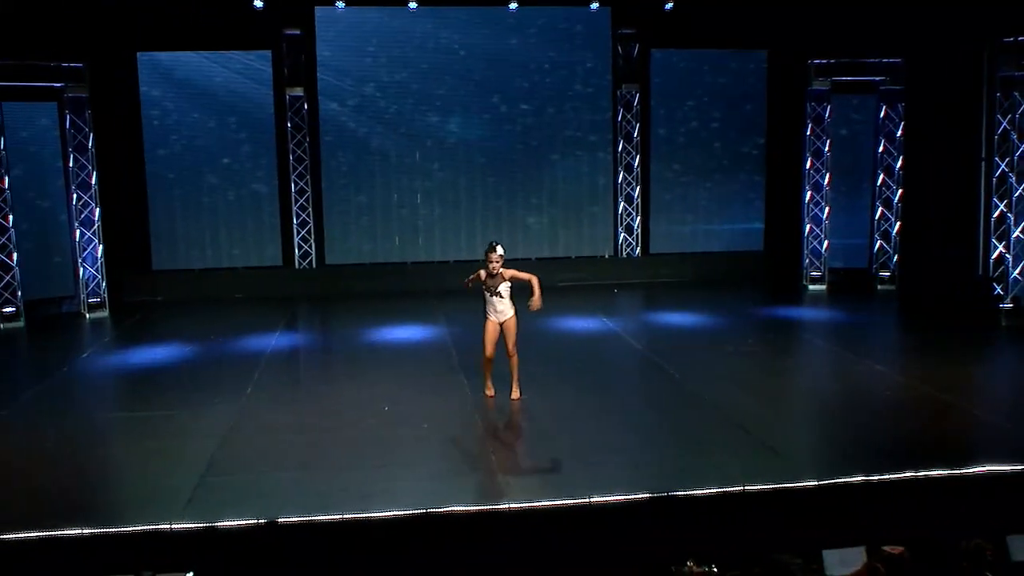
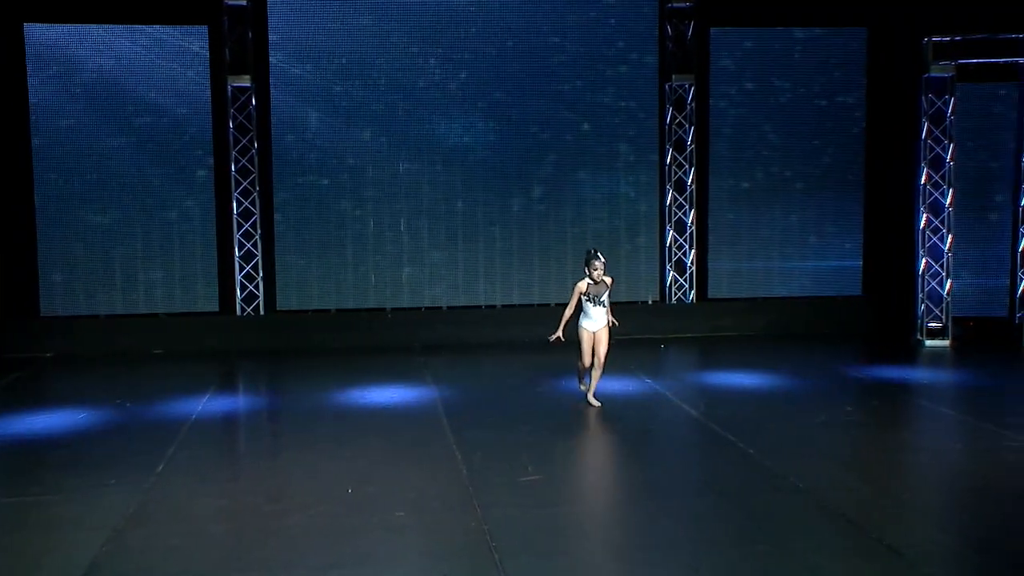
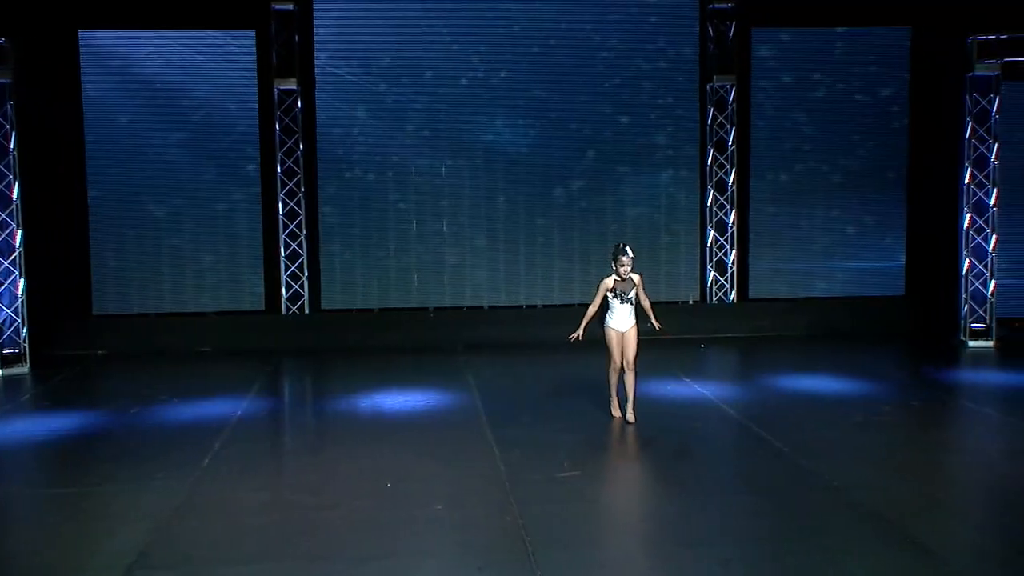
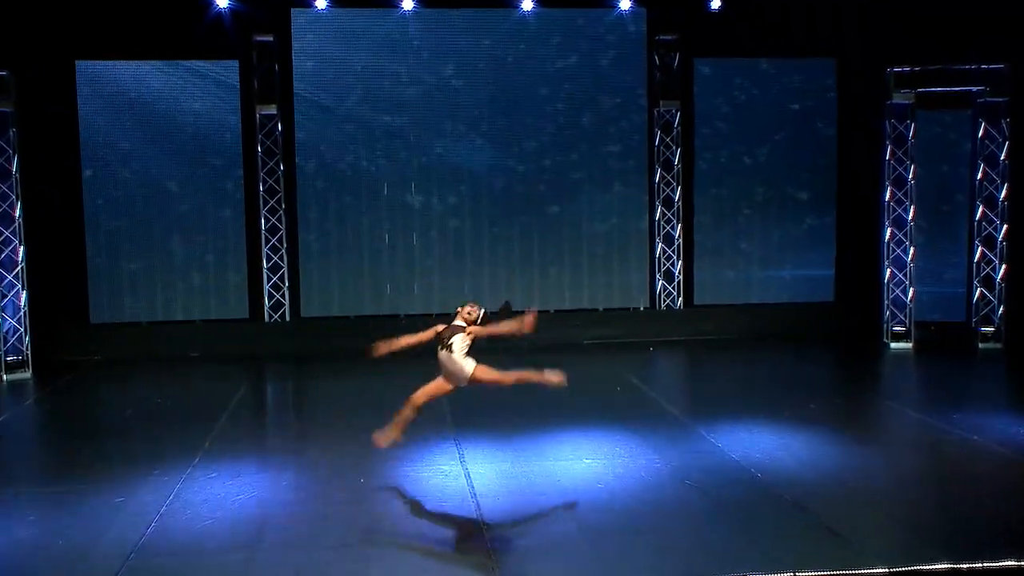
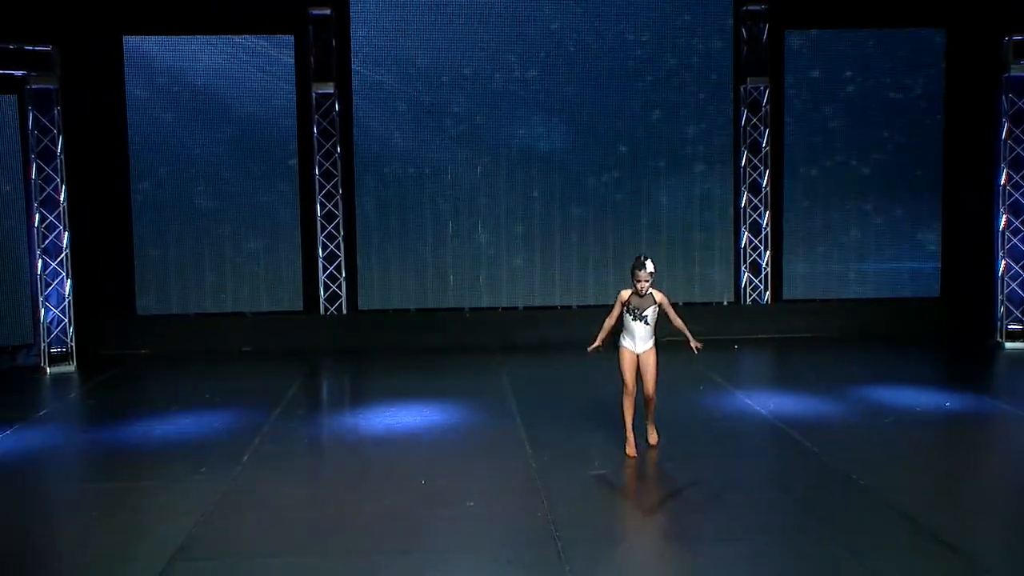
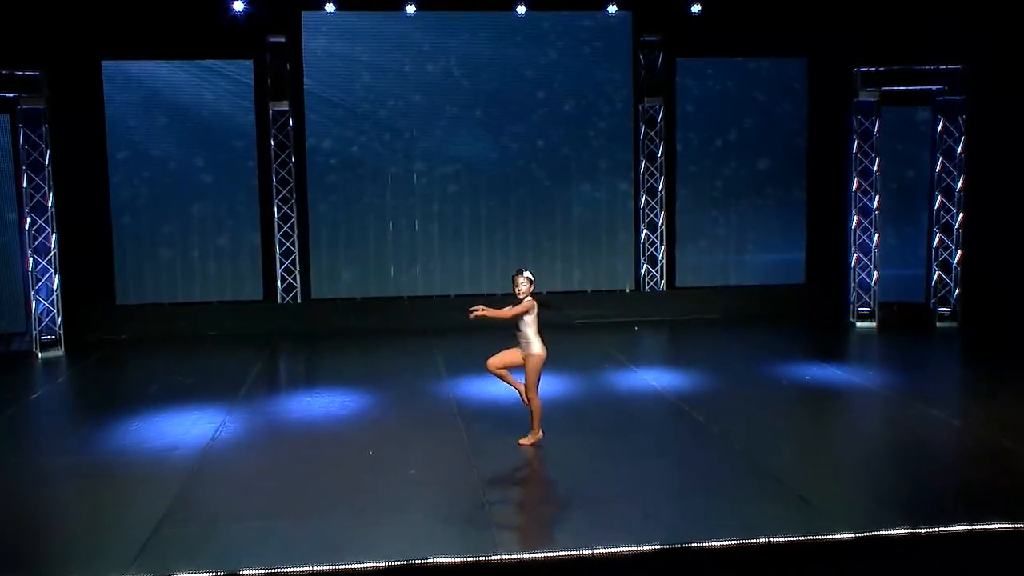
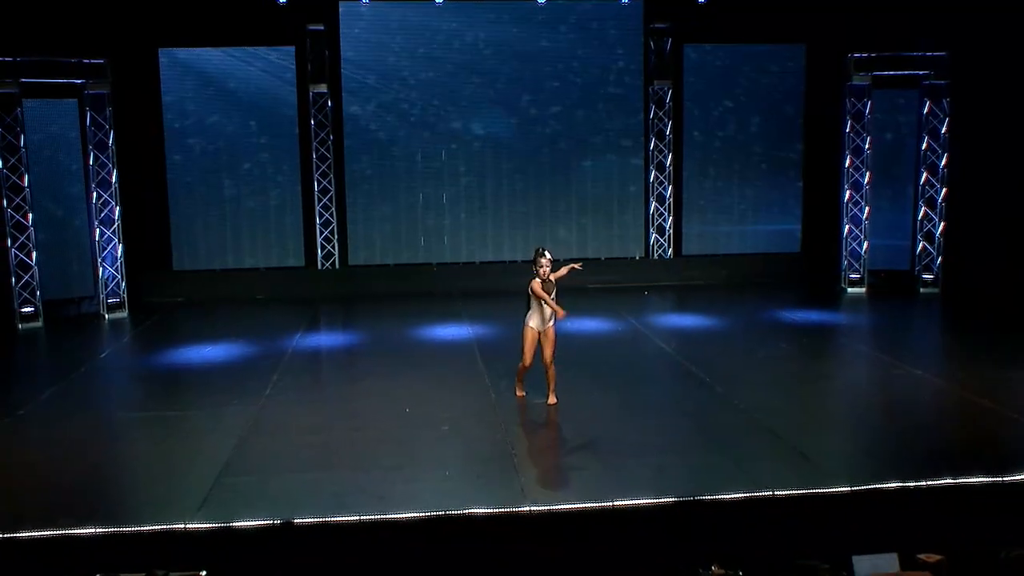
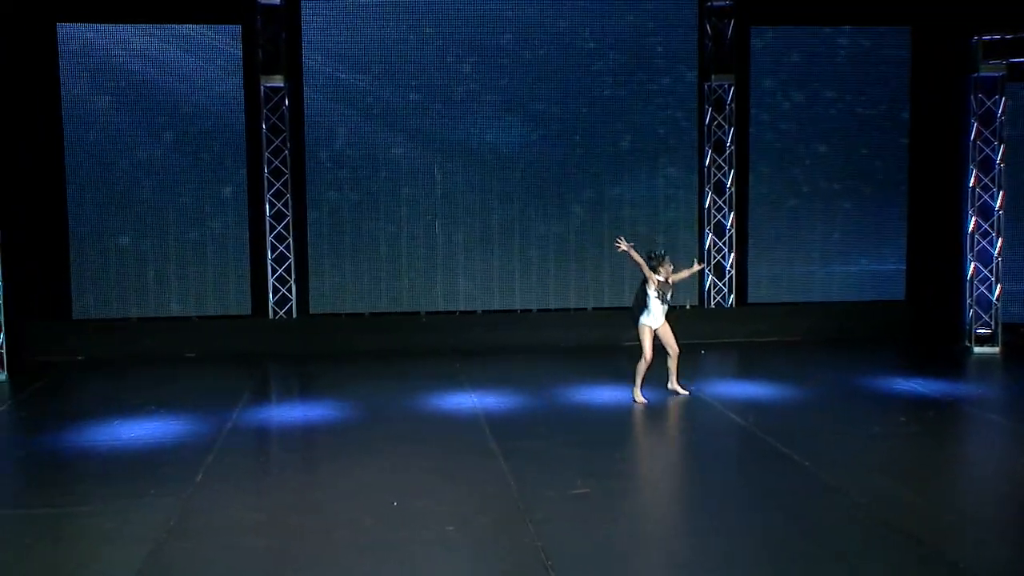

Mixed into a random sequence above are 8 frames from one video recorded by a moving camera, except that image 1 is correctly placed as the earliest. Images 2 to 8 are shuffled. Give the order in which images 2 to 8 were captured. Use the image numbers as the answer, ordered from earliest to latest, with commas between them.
7, 6, 4, 5, 3, 2, 8
